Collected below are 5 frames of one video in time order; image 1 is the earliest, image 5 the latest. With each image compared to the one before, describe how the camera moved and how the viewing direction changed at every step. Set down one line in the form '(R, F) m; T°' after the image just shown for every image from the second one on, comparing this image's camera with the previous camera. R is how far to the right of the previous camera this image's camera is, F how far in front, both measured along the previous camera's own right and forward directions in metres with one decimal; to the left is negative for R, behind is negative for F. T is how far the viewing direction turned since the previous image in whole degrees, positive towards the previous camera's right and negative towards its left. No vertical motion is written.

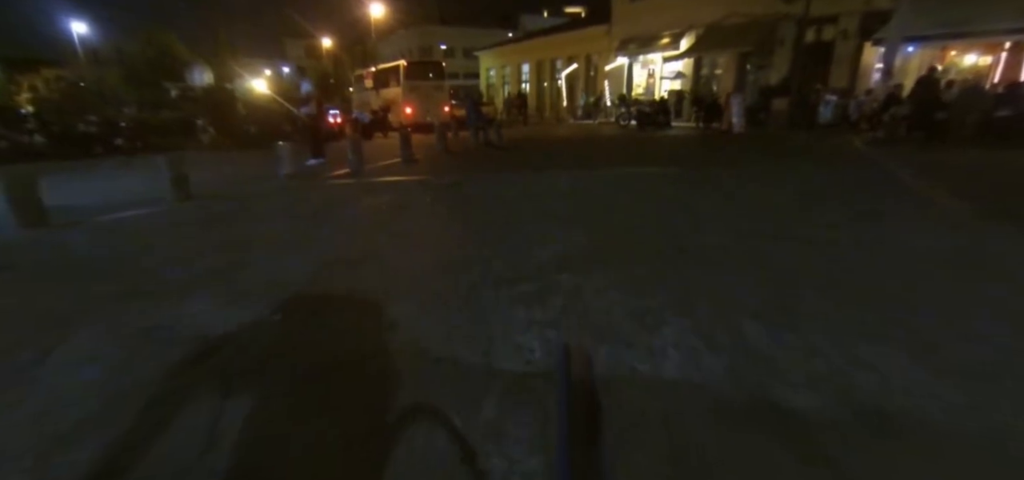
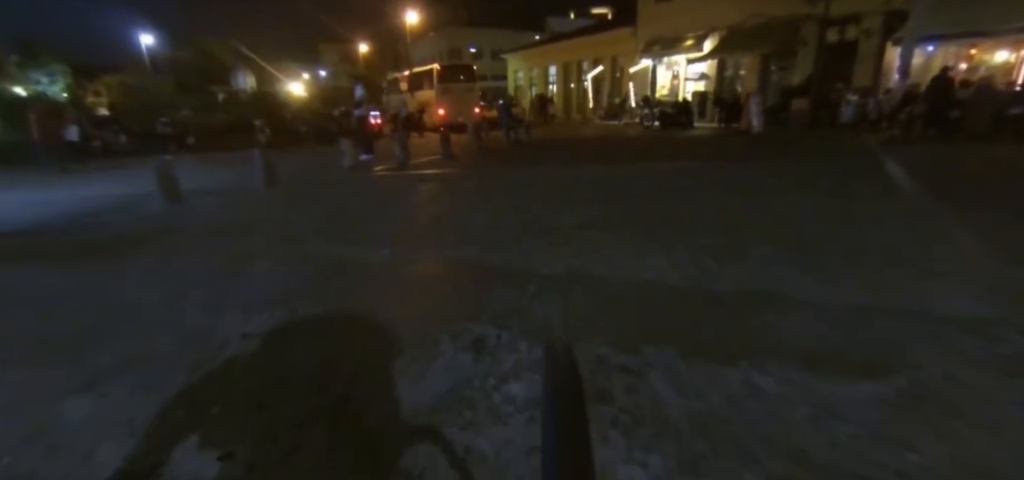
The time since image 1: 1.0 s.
(-0.1, -1.4) m; -3°
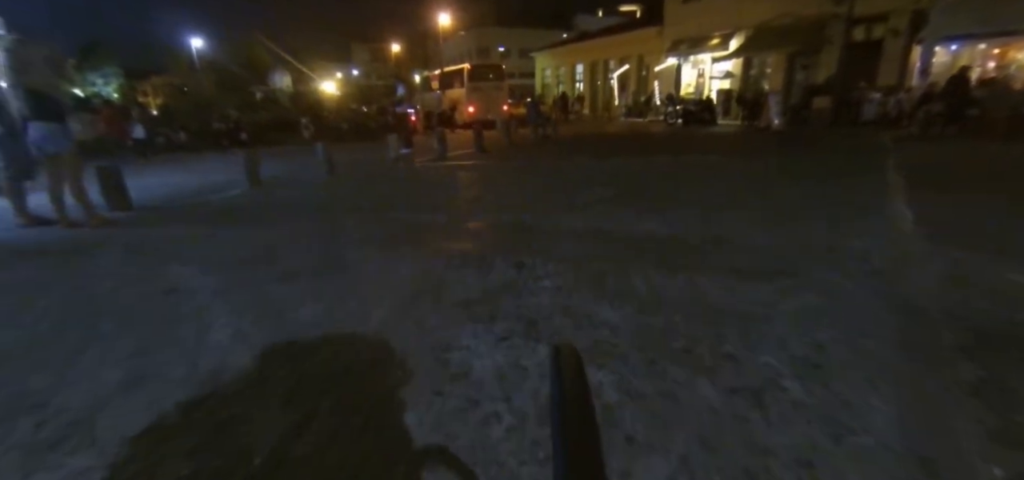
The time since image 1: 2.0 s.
(-0.1, -1.3) m; -3°
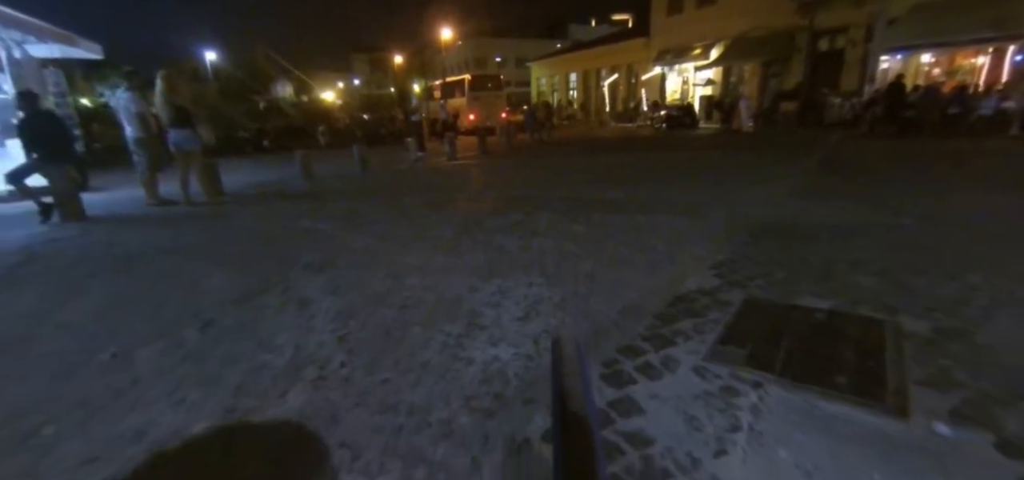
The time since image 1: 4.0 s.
(-0.2, -2.3) m; 0°
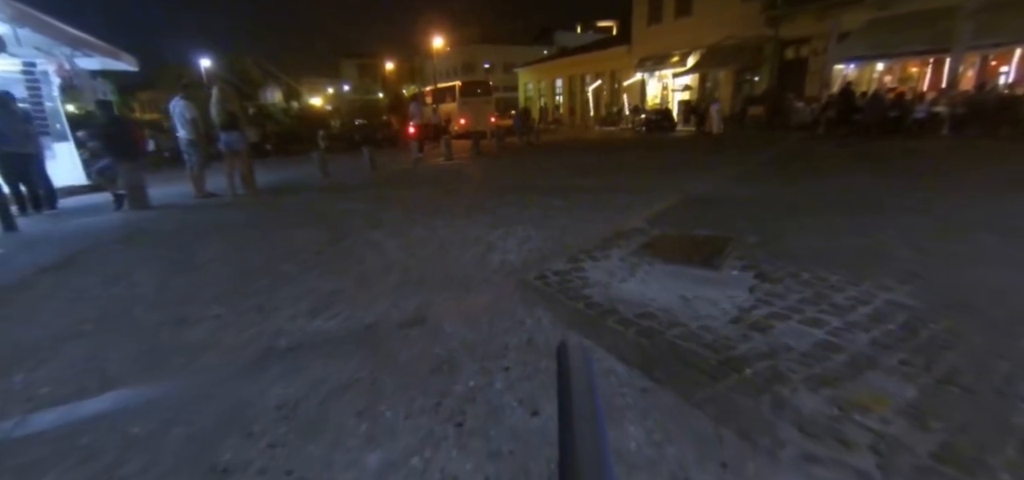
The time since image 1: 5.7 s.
(-0.1, -1.7) m; +1°
